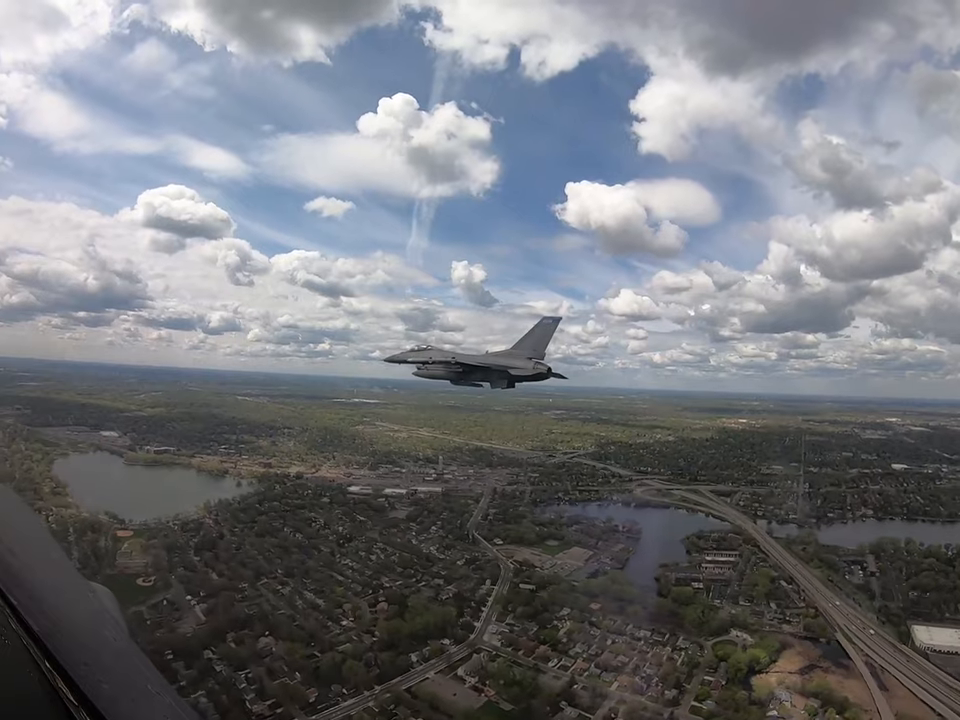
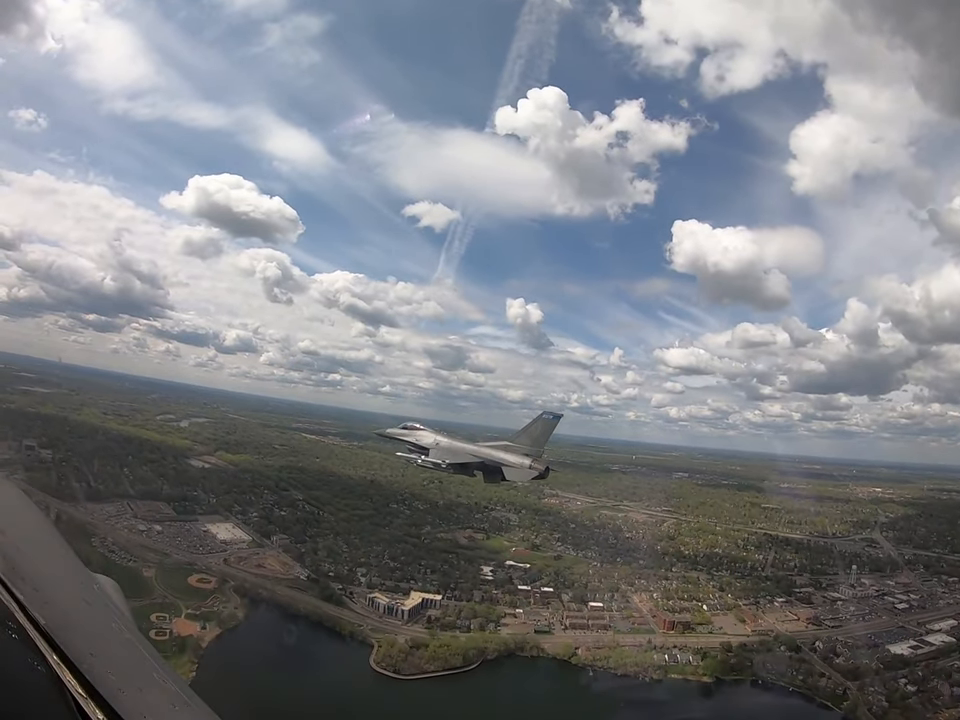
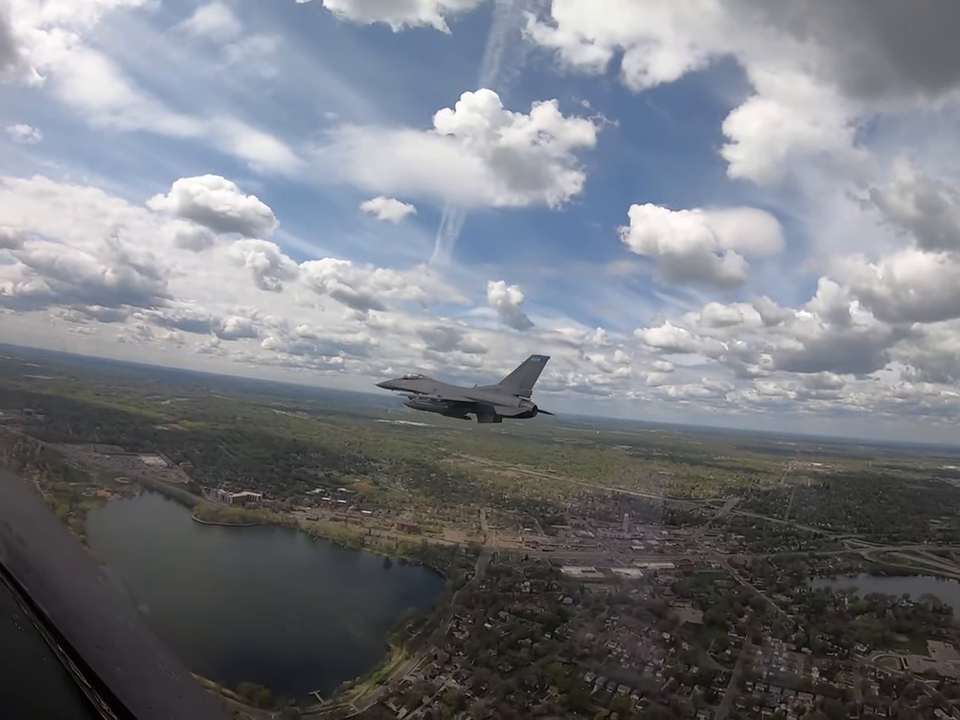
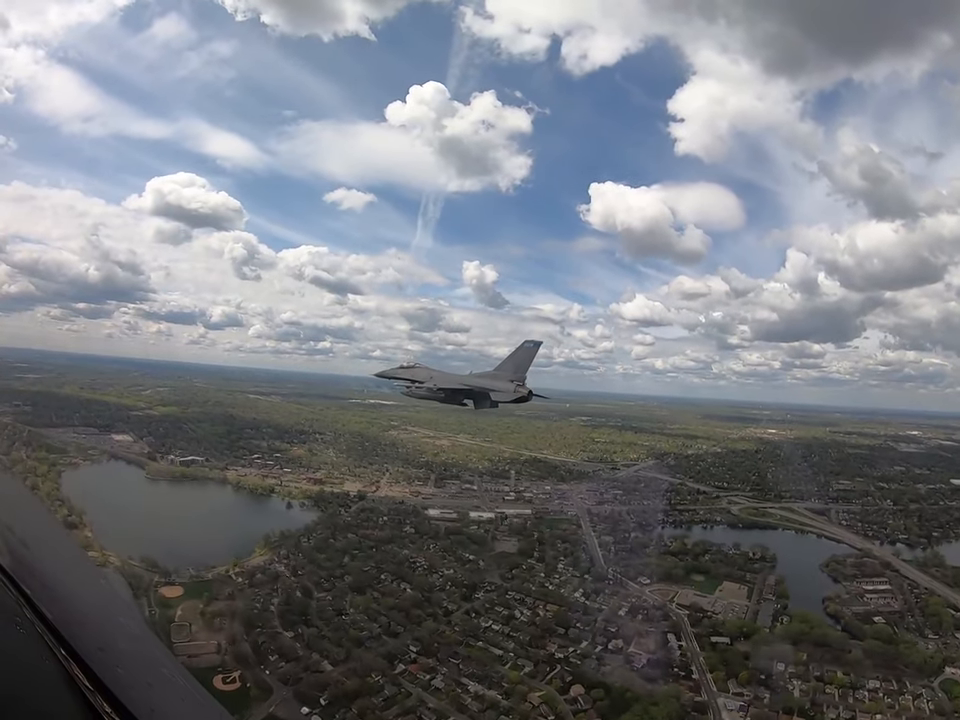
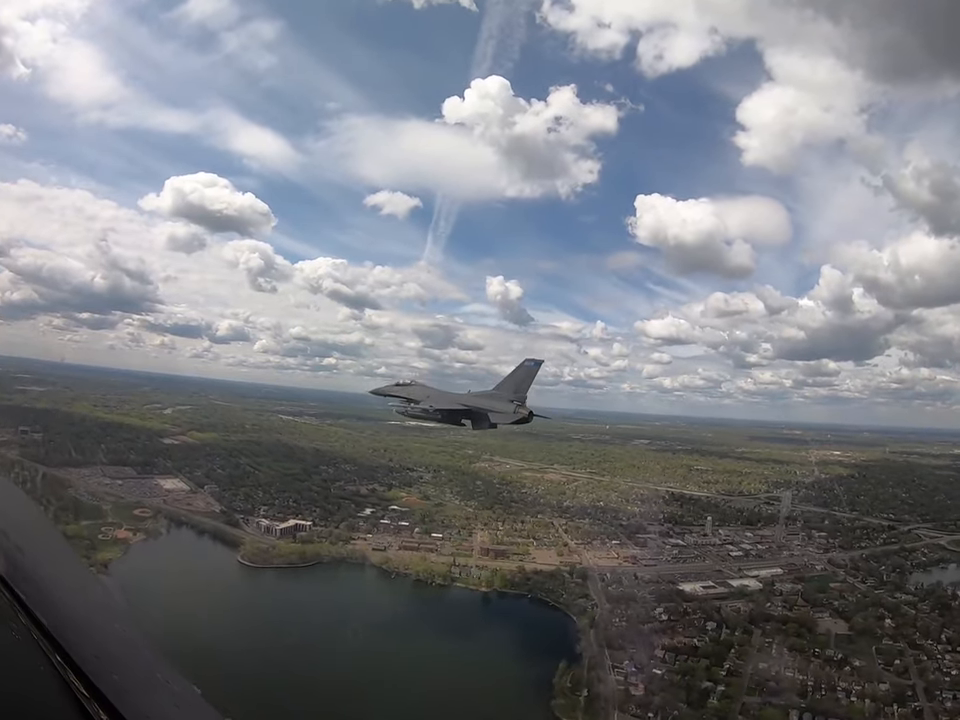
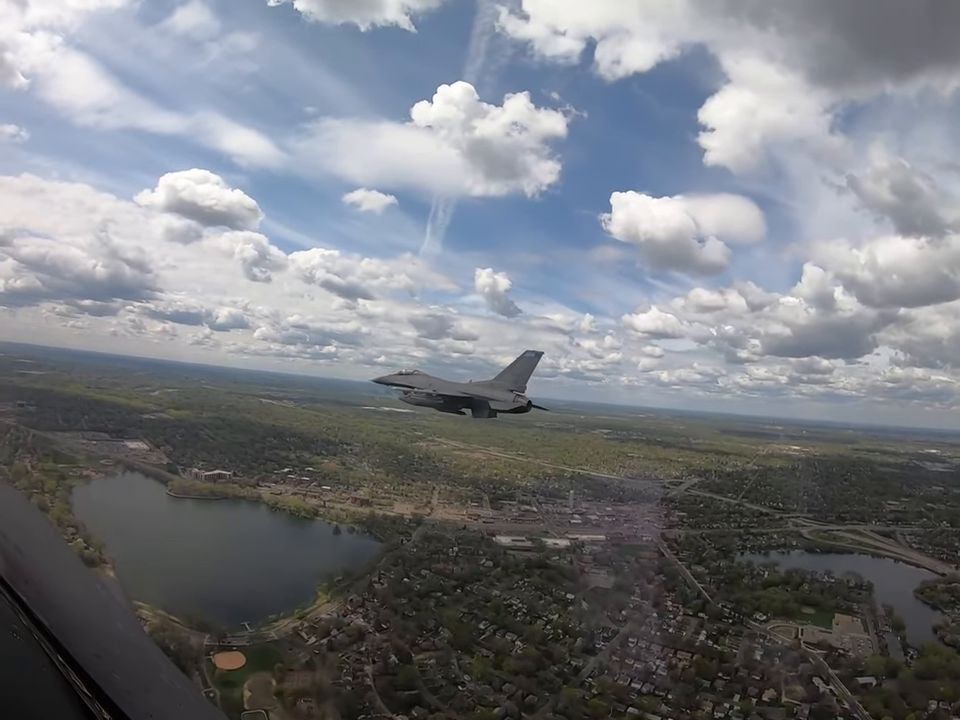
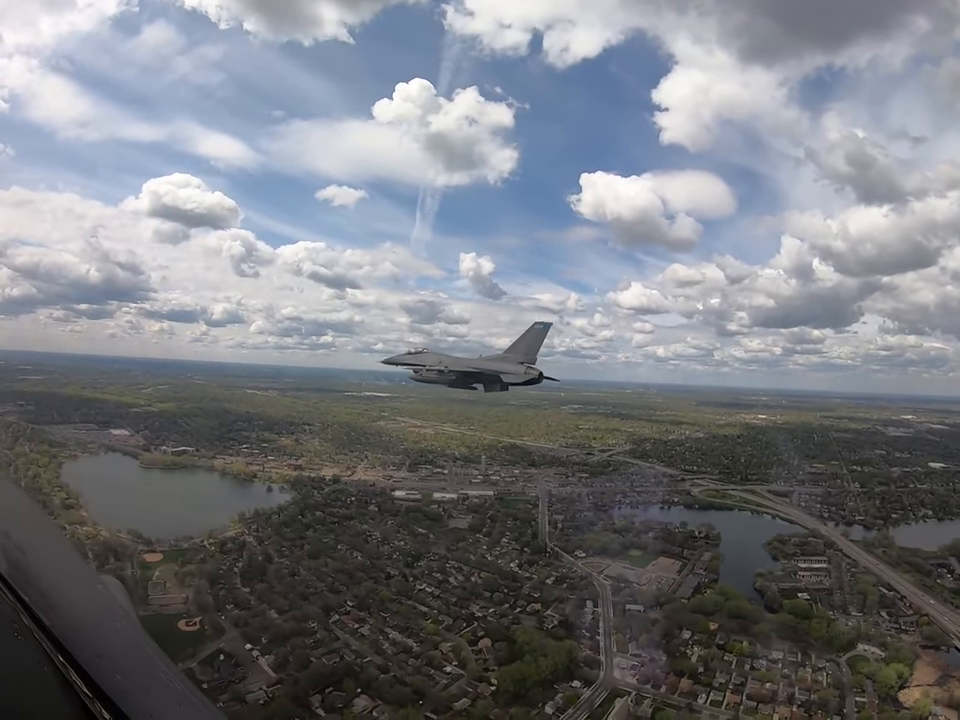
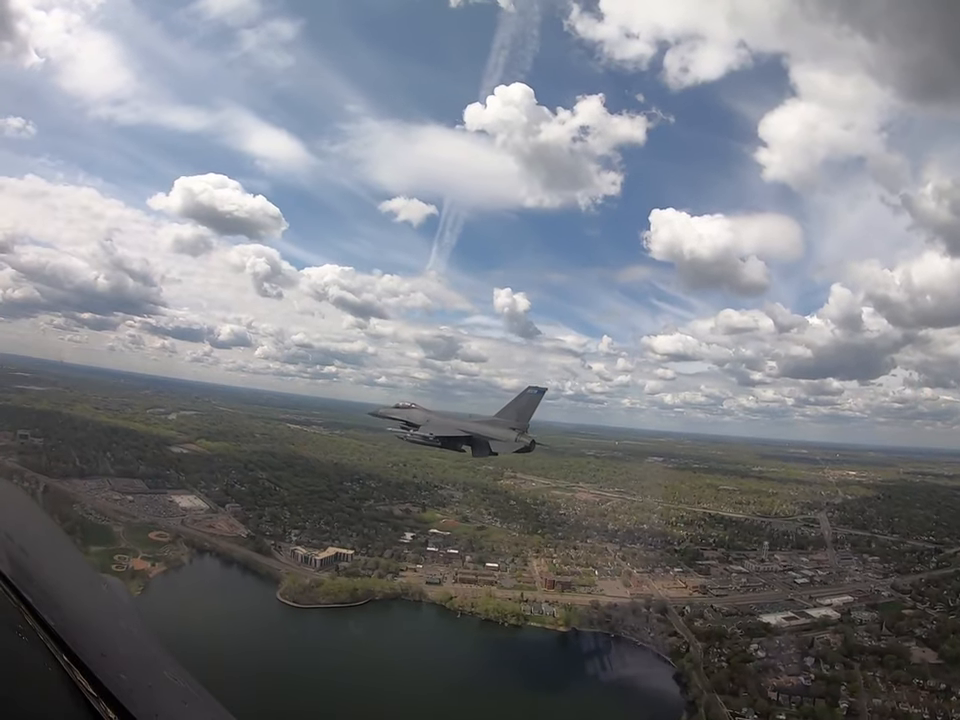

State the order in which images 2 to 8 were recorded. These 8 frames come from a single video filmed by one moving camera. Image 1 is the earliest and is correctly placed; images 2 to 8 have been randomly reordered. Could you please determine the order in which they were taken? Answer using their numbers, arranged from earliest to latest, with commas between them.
7, 4, 6, 3, 5, 8, 2
